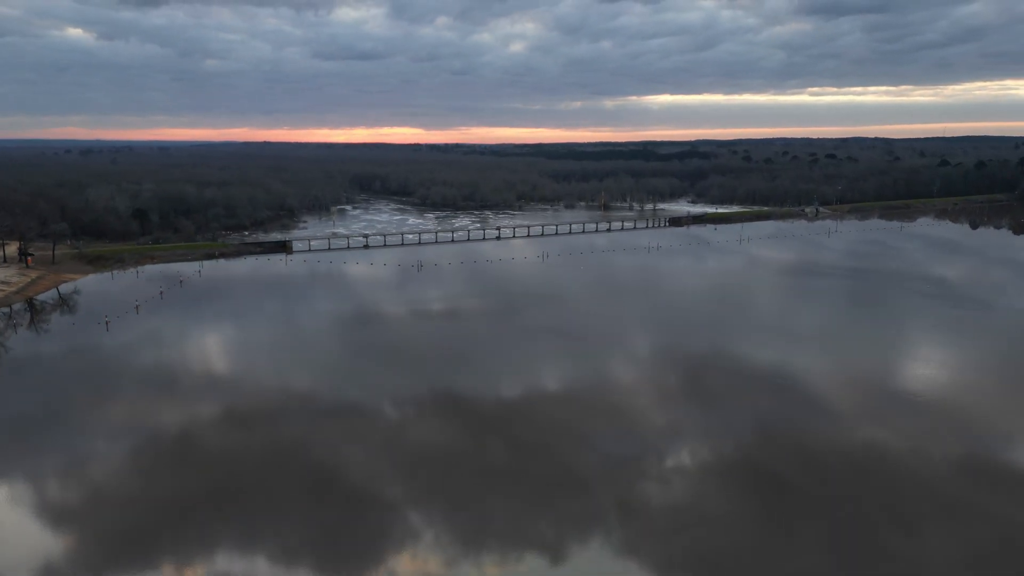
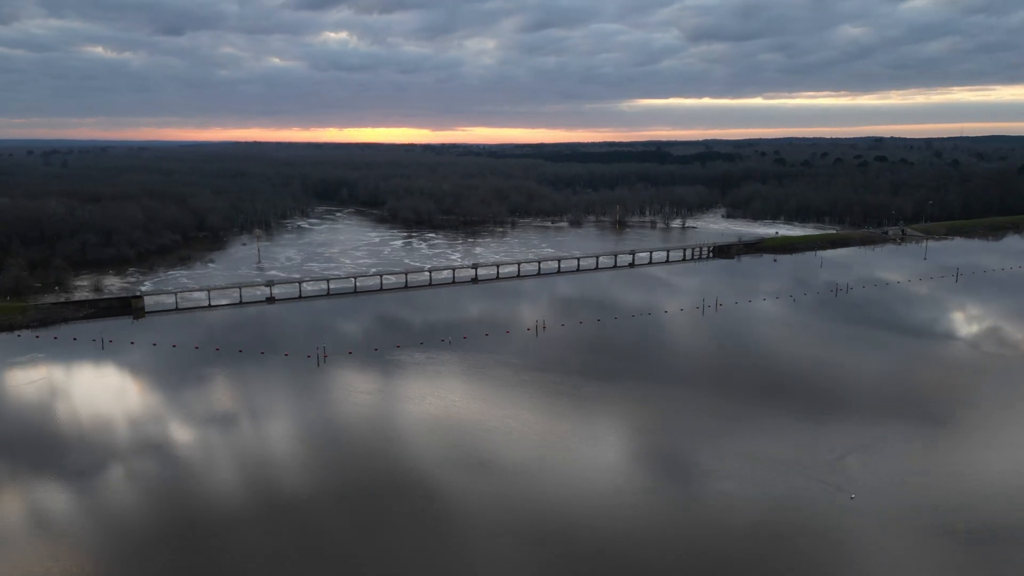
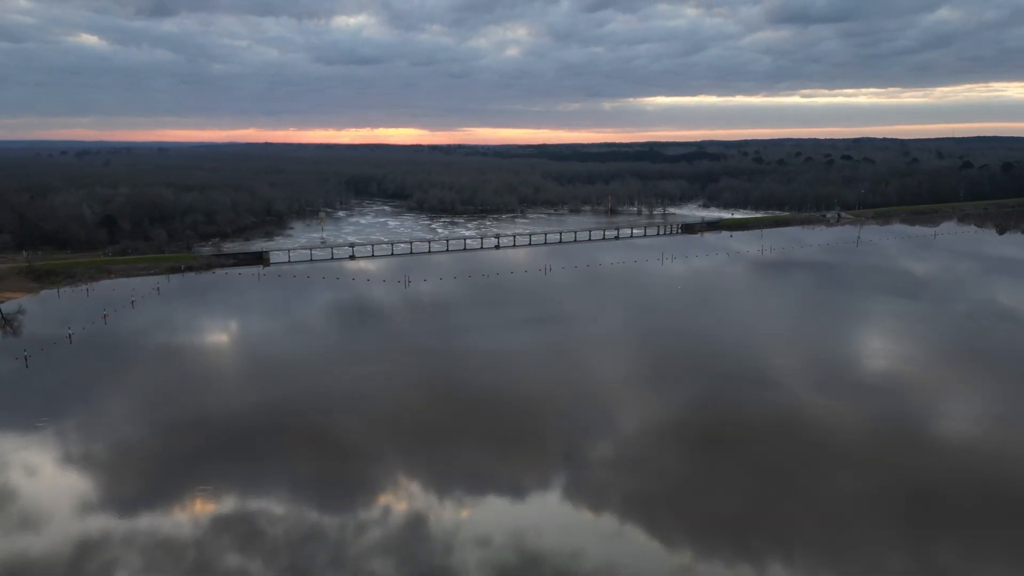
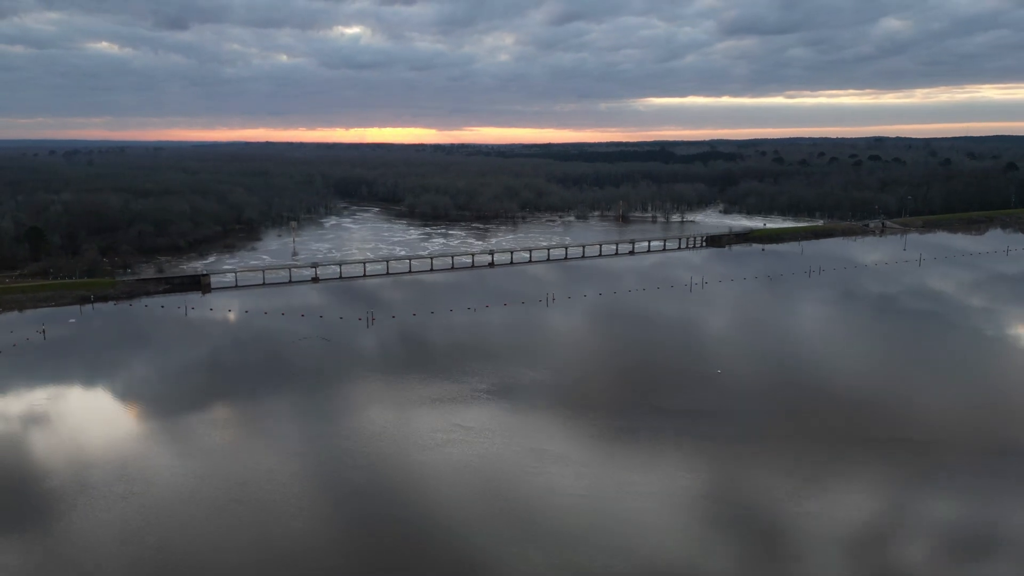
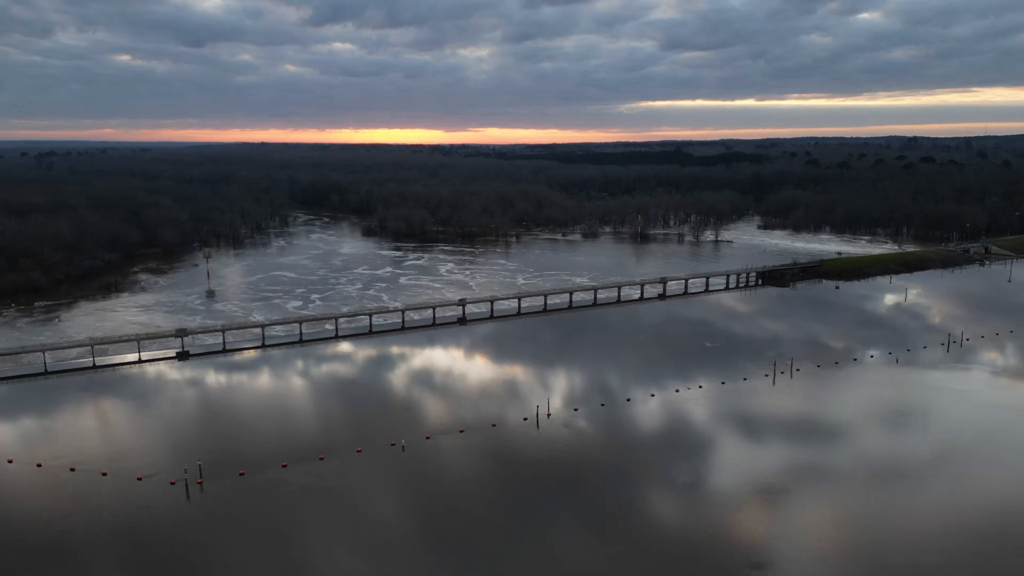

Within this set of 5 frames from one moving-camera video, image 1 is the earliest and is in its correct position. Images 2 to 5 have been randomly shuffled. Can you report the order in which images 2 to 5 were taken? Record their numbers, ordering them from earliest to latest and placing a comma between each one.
3, 4, 2, 5
